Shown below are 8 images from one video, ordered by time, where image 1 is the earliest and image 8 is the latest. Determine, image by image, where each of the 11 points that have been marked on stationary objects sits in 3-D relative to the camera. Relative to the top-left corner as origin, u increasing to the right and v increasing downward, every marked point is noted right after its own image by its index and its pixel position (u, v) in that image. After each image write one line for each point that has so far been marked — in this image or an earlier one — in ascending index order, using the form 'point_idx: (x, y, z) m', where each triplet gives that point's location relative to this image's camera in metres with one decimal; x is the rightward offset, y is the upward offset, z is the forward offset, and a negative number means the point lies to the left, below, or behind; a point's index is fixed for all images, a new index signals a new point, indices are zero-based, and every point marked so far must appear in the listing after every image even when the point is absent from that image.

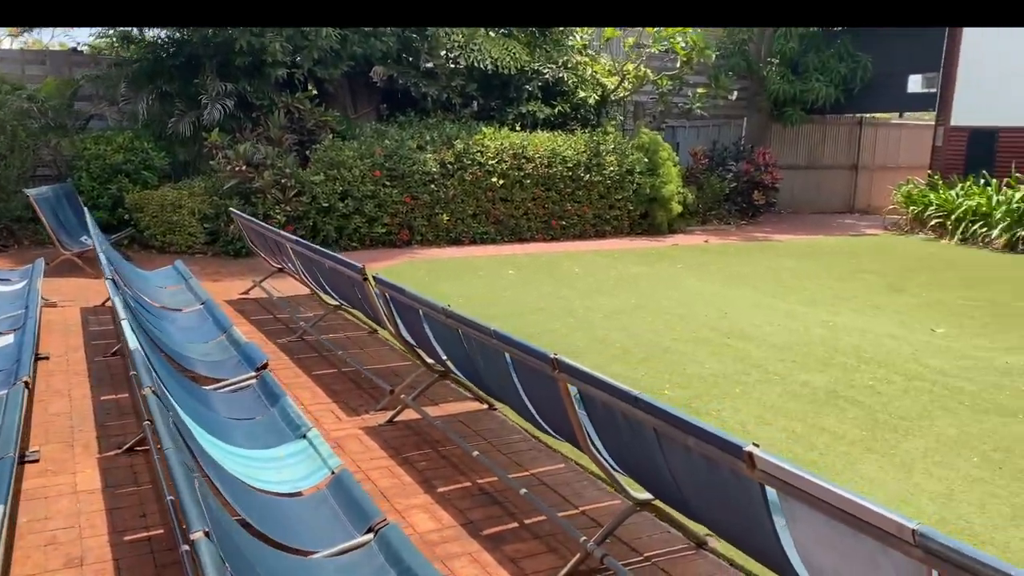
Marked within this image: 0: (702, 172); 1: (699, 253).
0: (+2.7, +1.7, +12.2) m
1: (+2.1, +0.4, +9.5) m
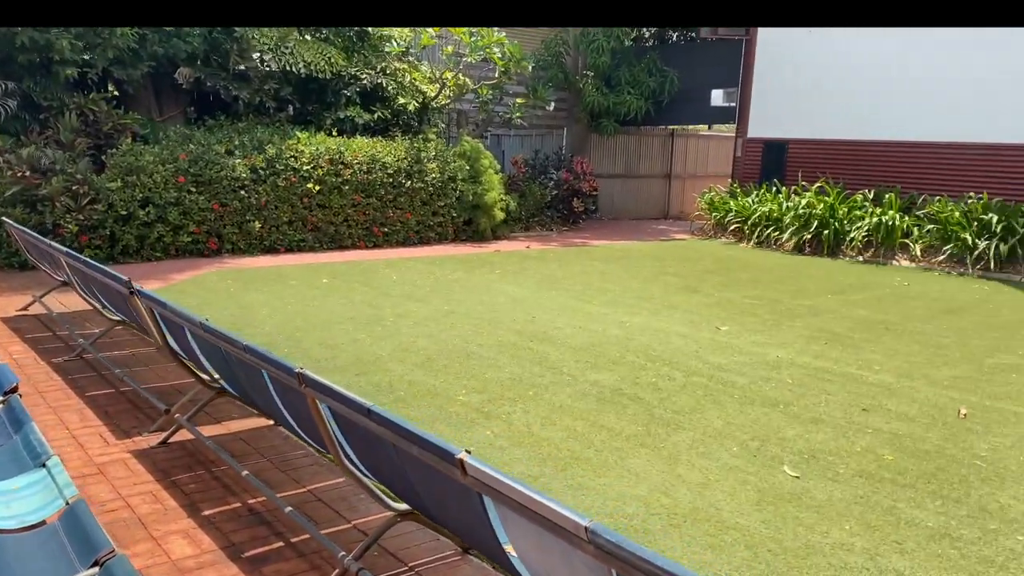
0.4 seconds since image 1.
0: (+0.1, +1.6, +12.5) m
1: (0.0, +0.4, +9.7) m
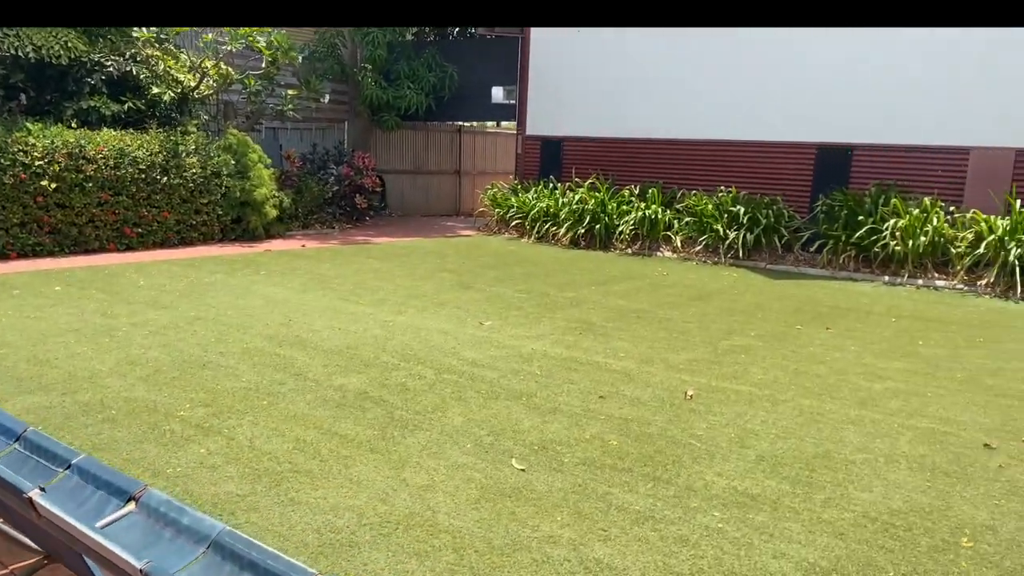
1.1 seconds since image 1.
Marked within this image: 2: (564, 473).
0: (-3.1, +1.6, +12.0) m
1: (-2.5, +0.3, +9.3) m
2: (+0.2, -0.7, +3.4) m
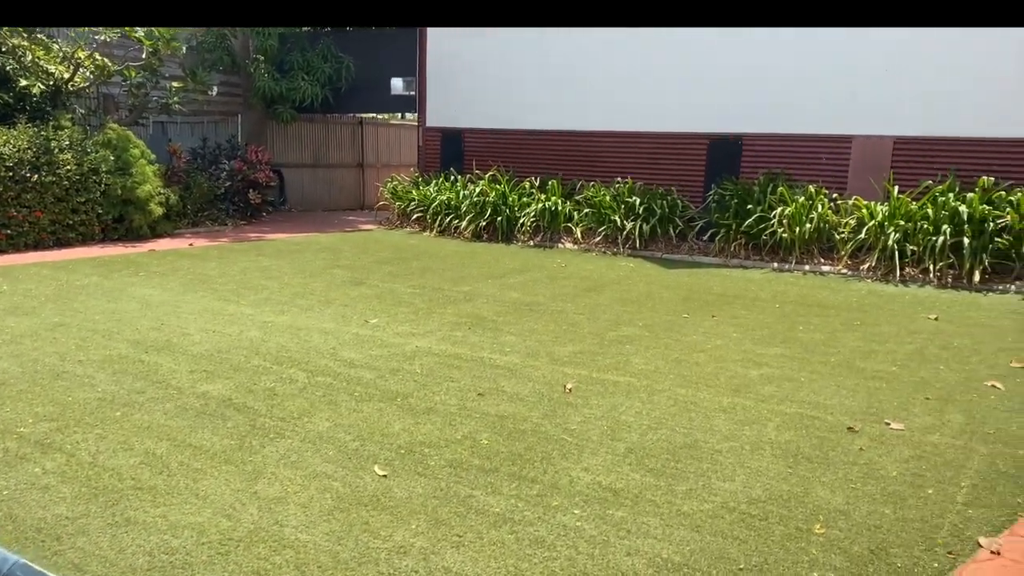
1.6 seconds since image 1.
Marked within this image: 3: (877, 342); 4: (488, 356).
0: (-4.5, +1.6, +11.5) m
1: (-3.6, +0.3, +8.9) m
2: (-0.3, -0.7, +3.2) m
3: (+2.5, -0.4, +5.8) m
4: (-0.2, -0.4, +5.1) m
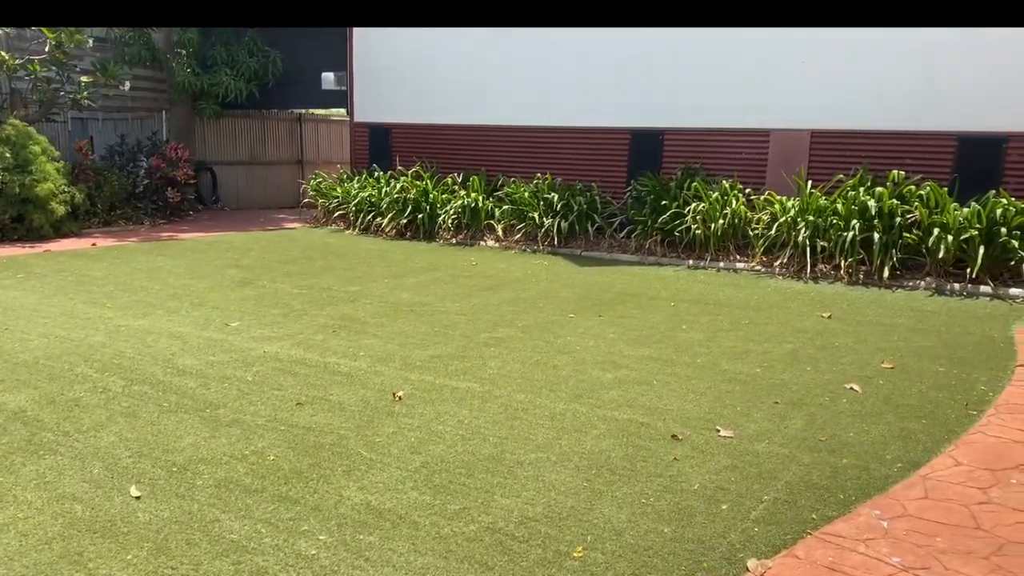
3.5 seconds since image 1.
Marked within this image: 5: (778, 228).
0: (-5.5, +1.6, +11.1) m
1: (-4.6, +0.3, +8.5) m
2: (-1.2, -0.7, +3.0) m
3: (+1.6, -0.4, +5.6) m
4: (-1.0, -0.4, +4.8) m
5: (+2.6, +0.6, +8.3) m
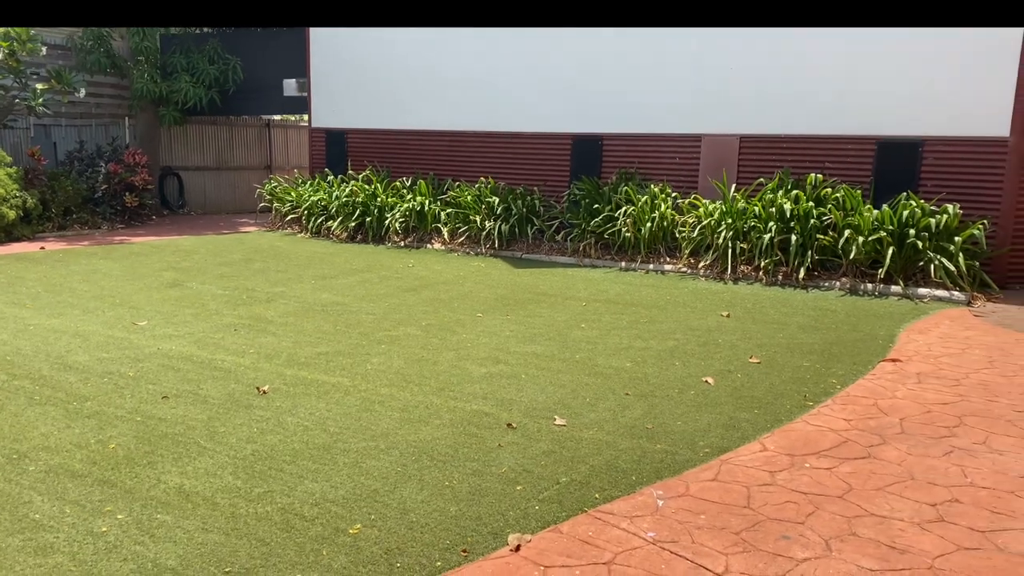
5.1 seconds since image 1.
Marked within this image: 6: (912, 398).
0: (-6.2, +1.6, +11.3) m
1: (-5.3, +0.3, +8.7) m
2: (-1.9, -0.7, +3.2) m
3: (+0.9, -0.3, +5.7) m
4: (-1.7, -0.4, +5.0) m
5: (+1.9, +0.6, +8.5) m
6: (+2.0, -0.6, +4.3) m
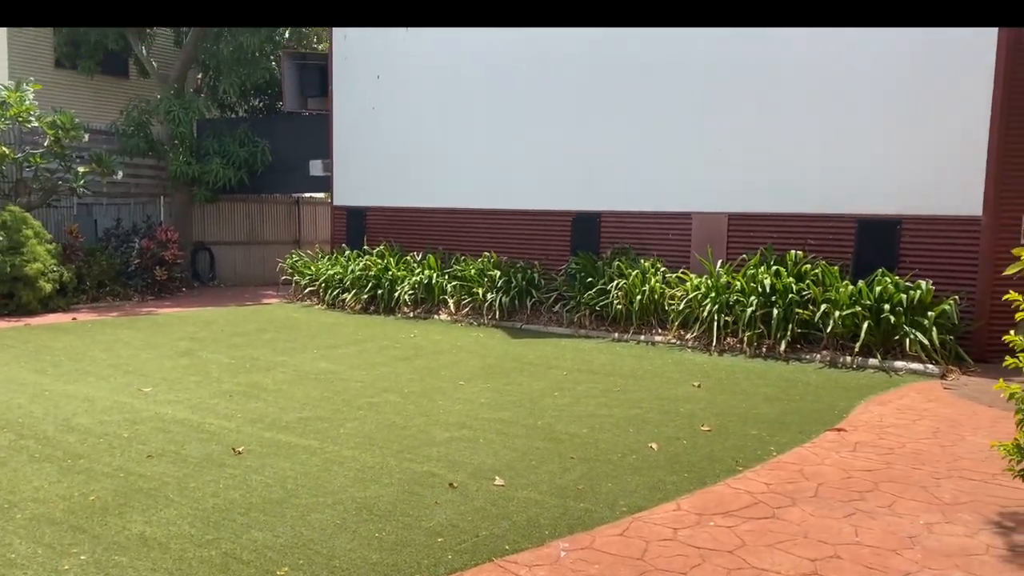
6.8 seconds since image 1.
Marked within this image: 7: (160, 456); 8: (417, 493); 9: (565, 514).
0: (-6.1, +0.6, +12.1) m
1: (-5.3, -0.5, +9.4) m
2: (-2.2, -1.0, +3.6) m
3: (+0.7, -0.9, +6.1) m
4: (-2.0, -0.9, +5.5) m
5: (+1.9, -0.2, +8.9) m
6: (+1.8, -1.0, +4.5) m
7: (-2.0, -0.9, +4.7) m
8: (-0.5, -1.0, +4.1) m
9: (+0.2, -1.0, +3.8) m
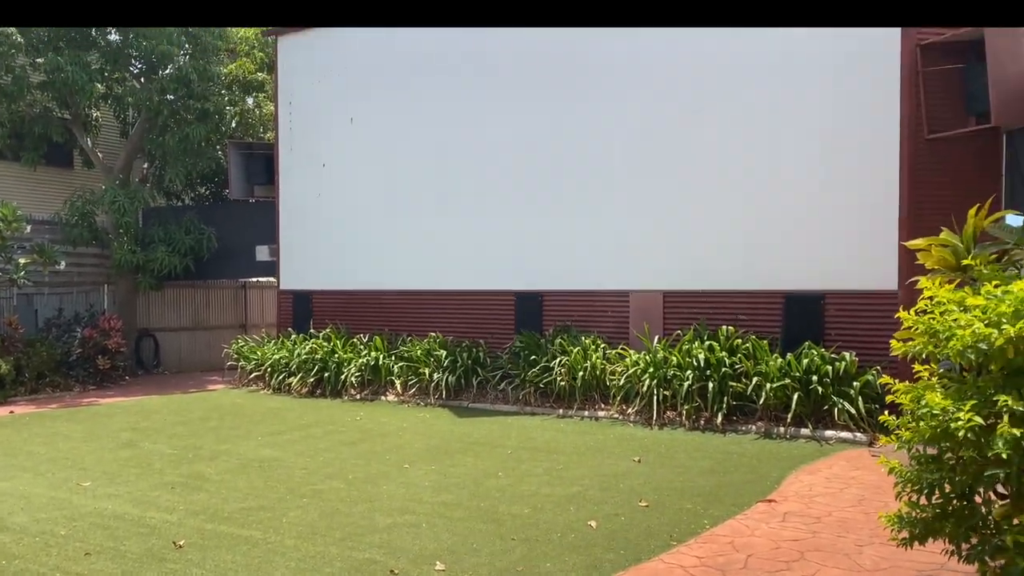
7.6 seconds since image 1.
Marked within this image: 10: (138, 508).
0: (-6.9, -0.7, +12.0) m
1: (-5.9, -1.5, +9.2) m
2: (-2.5, -1.5, +3.6) m
3: (+0.3, -1.5, +6.2) m
4: (-2.3, -1.5, +5.4) m
5: (+1.3, -1.0, +9.1) m
6: (+1.4, -1.4, +4.7) m
7: (-2.3, -1.5, +4.7) m
8: (-0.7, -1.4, +4.1) m
9: (0.0, -1.4, +3.9) m
10: (-2.5, -1.5, +5.7) m
